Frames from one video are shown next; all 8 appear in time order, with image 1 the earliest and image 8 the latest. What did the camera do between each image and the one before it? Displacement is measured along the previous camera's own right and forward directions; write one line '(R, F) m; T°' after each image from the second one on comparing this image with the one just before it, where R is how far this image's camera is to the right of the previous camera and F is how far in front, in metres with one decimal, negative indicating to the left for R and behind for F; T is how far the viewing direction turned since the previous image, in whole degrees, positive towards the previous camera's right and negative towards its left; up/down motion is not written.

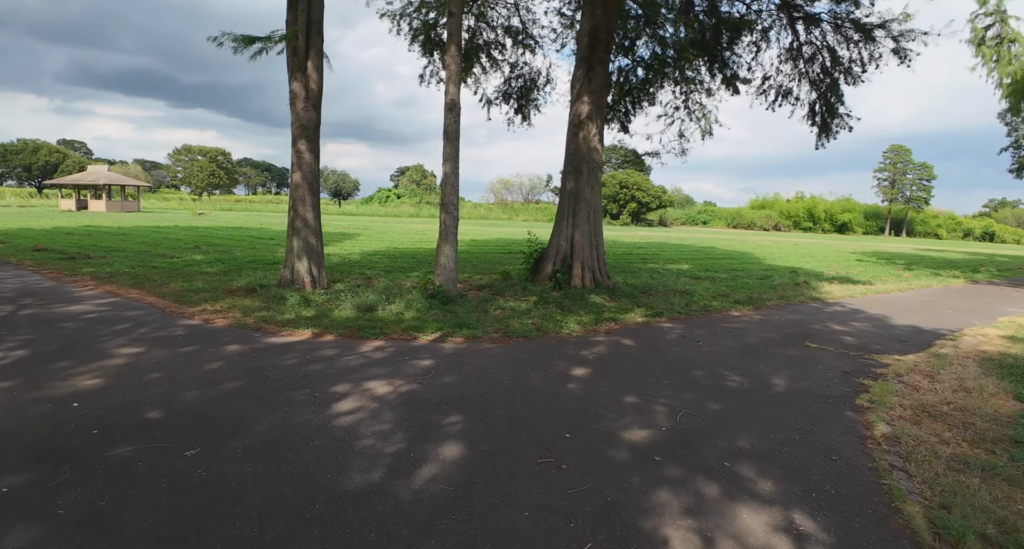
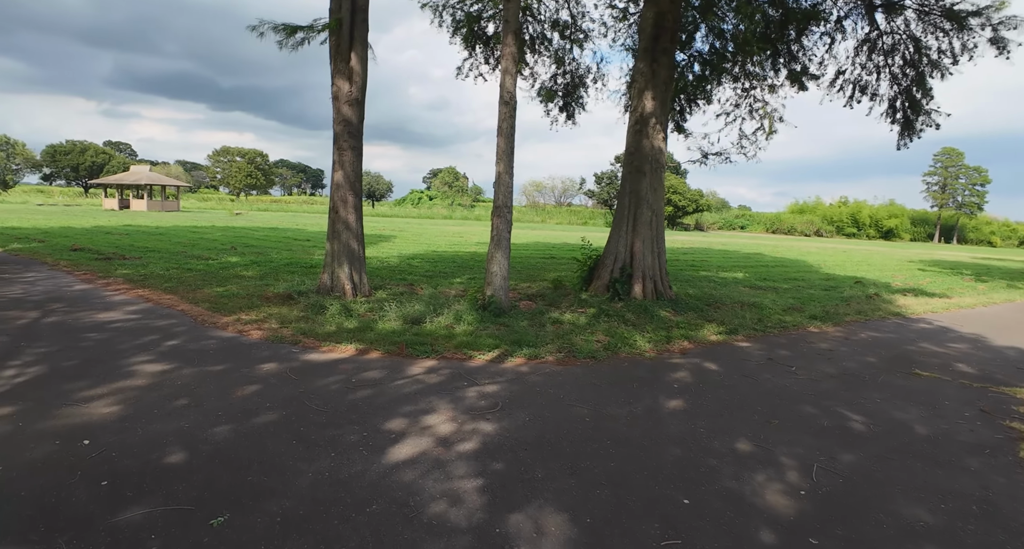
(-0.5, +0.9) m; -3°
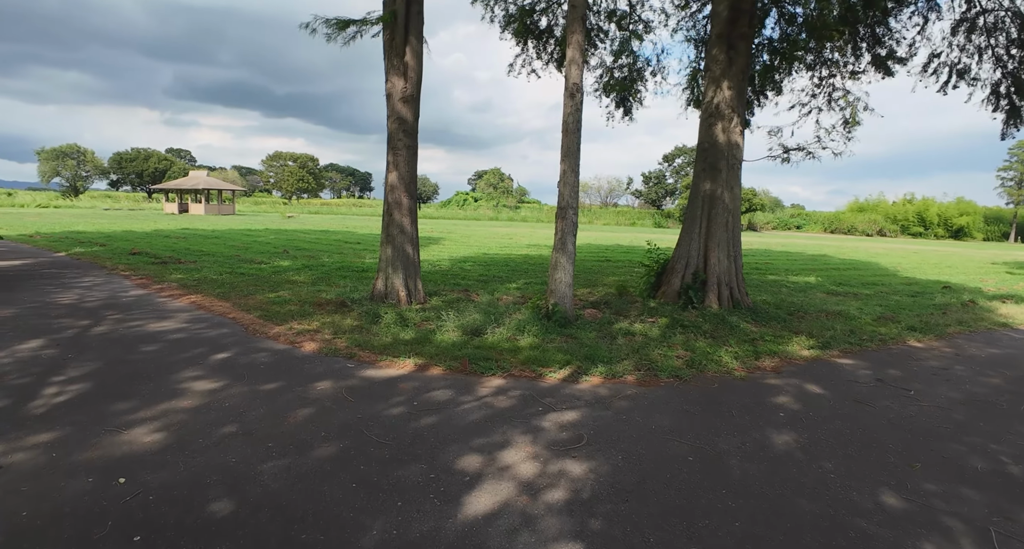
(-0.3, +0.6) m; -4°
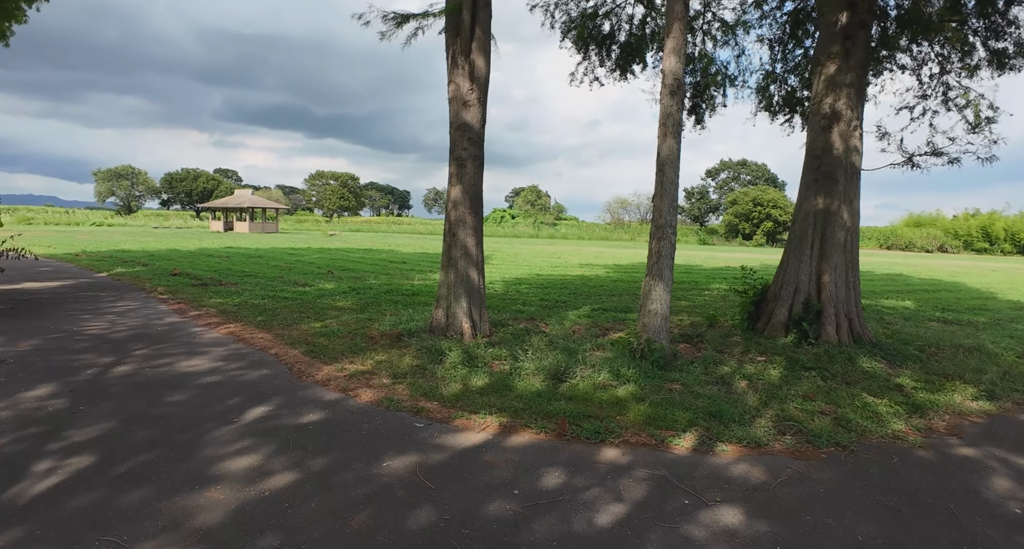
(-0.6, +1.2) m; -4°
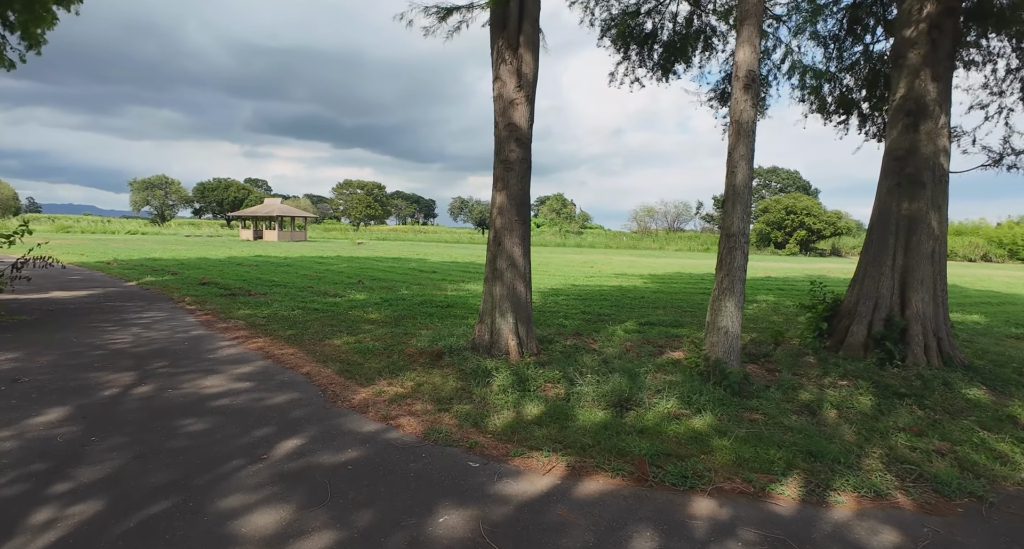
(-0.3, +0.6) m; -2°
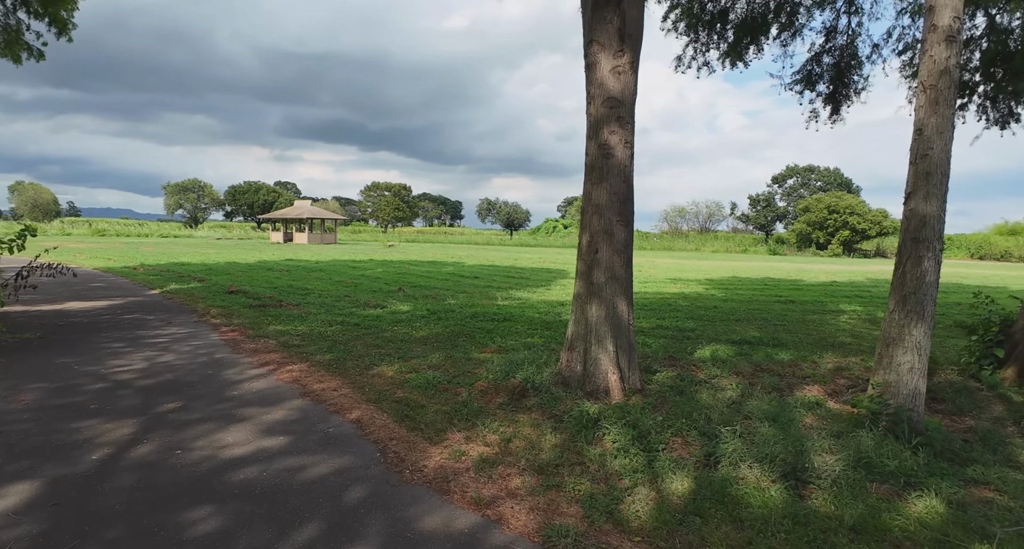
(-0.7, +1.3) m; -3°
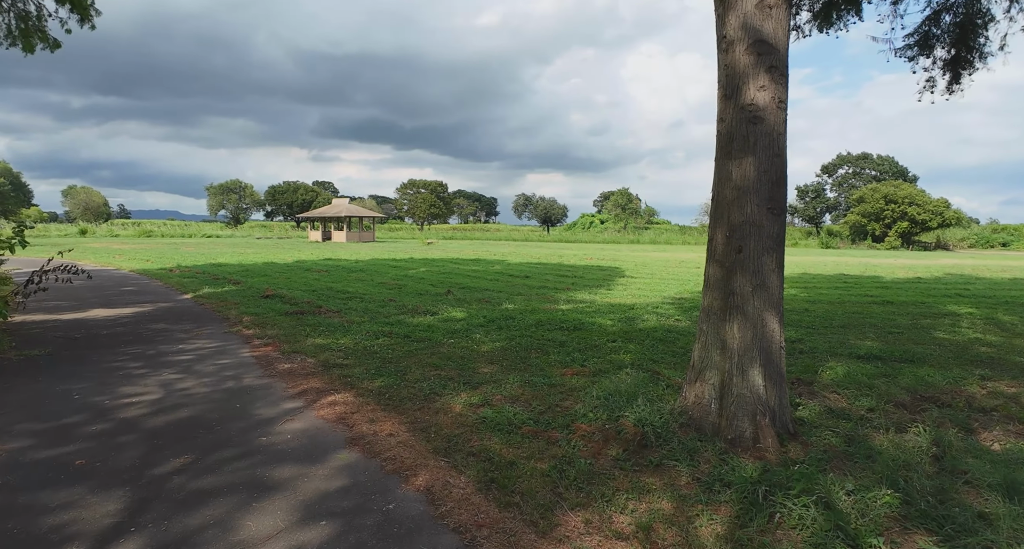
(-0.5, +1.2) m; -4°
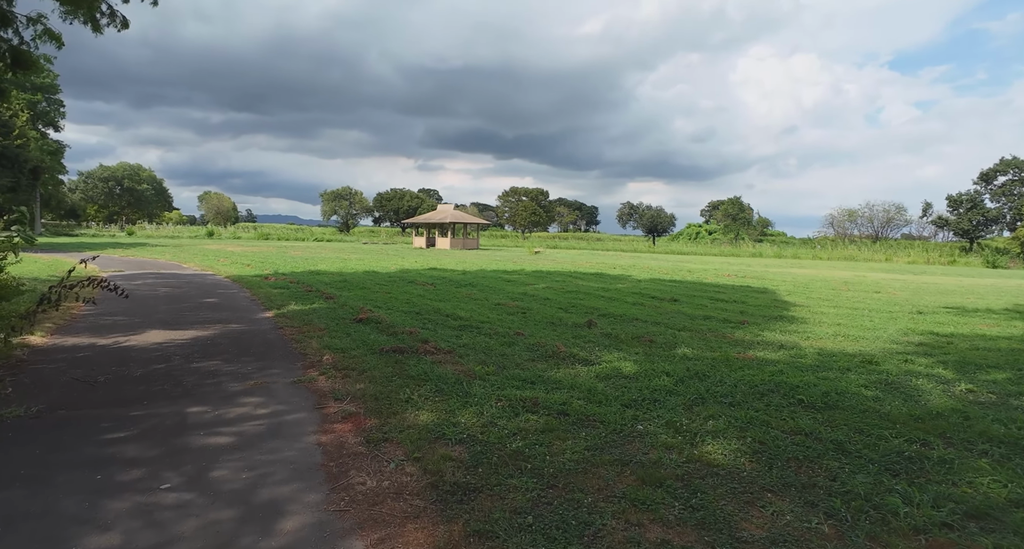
(-1.0, +2.6) m; -10°
